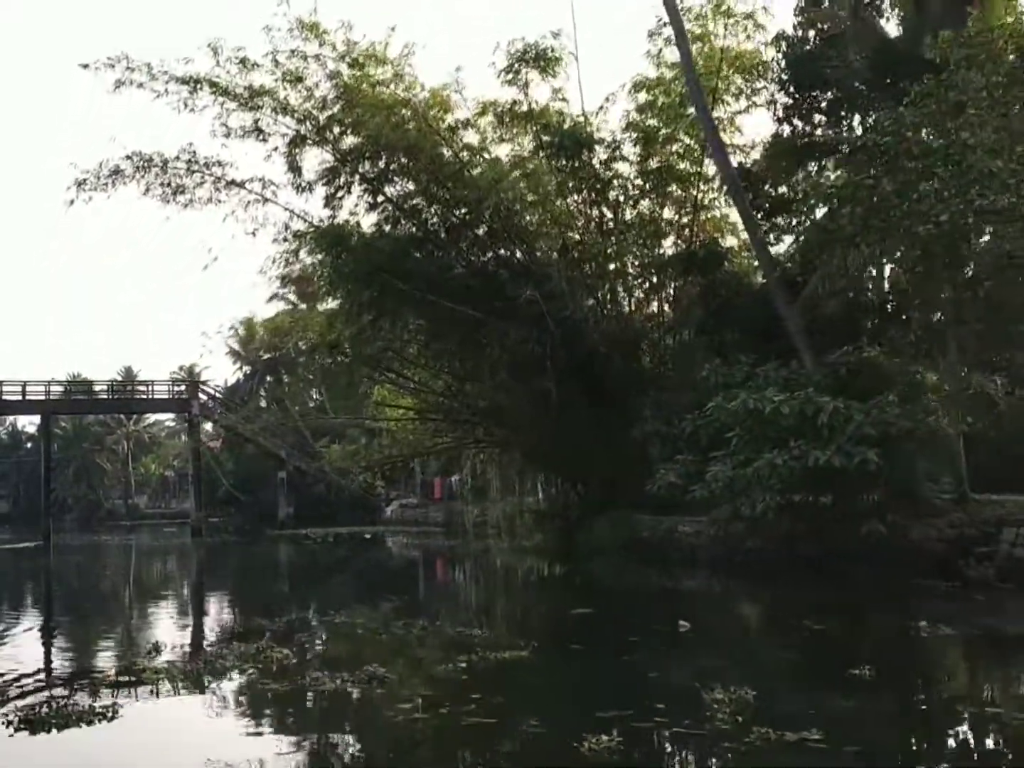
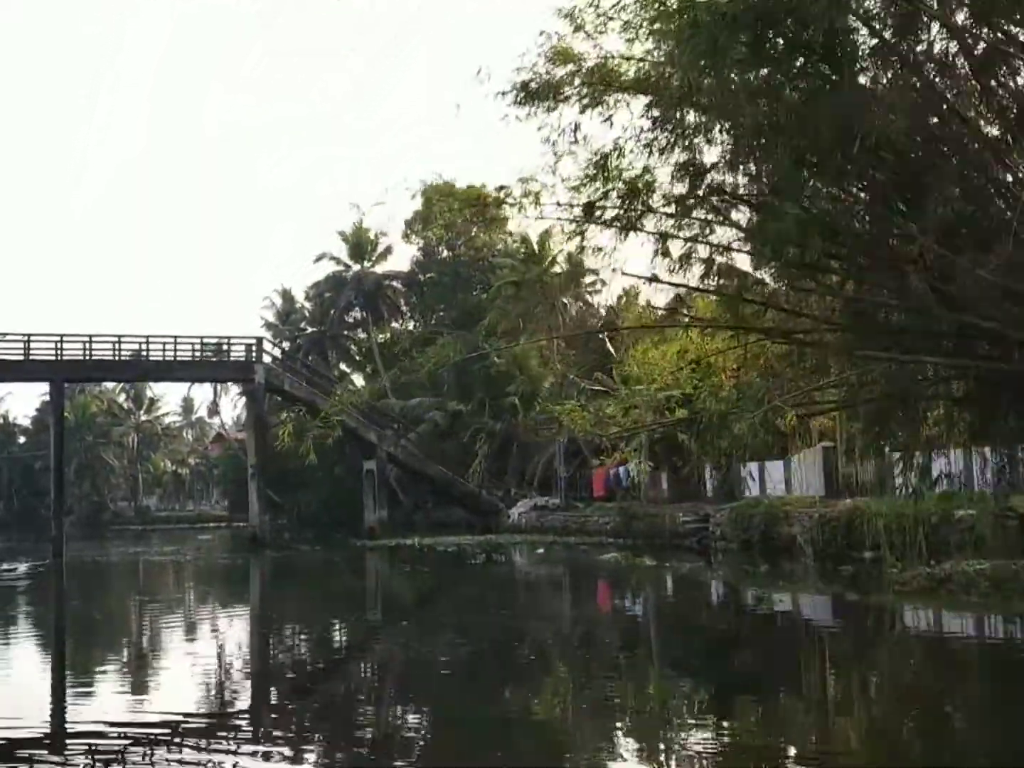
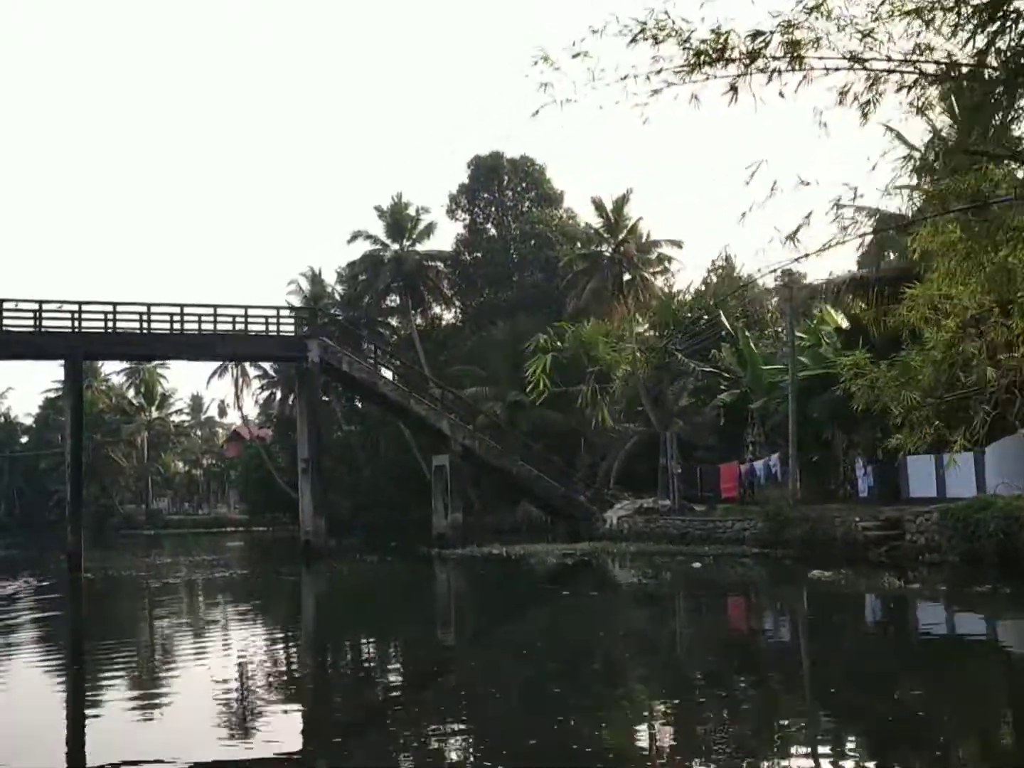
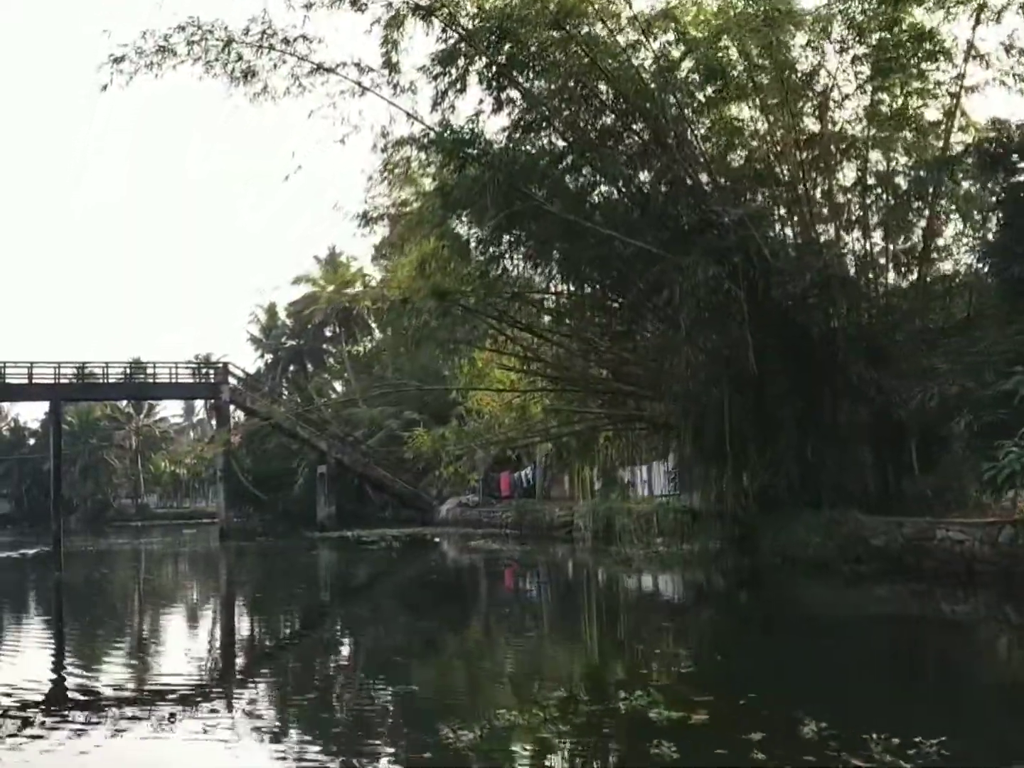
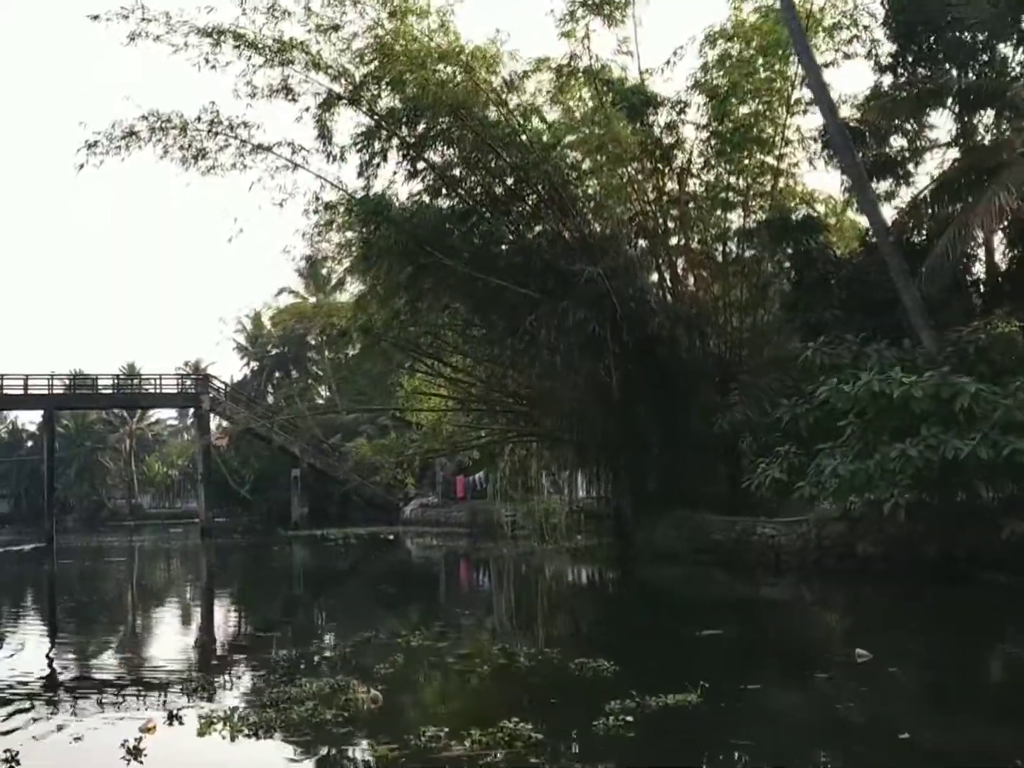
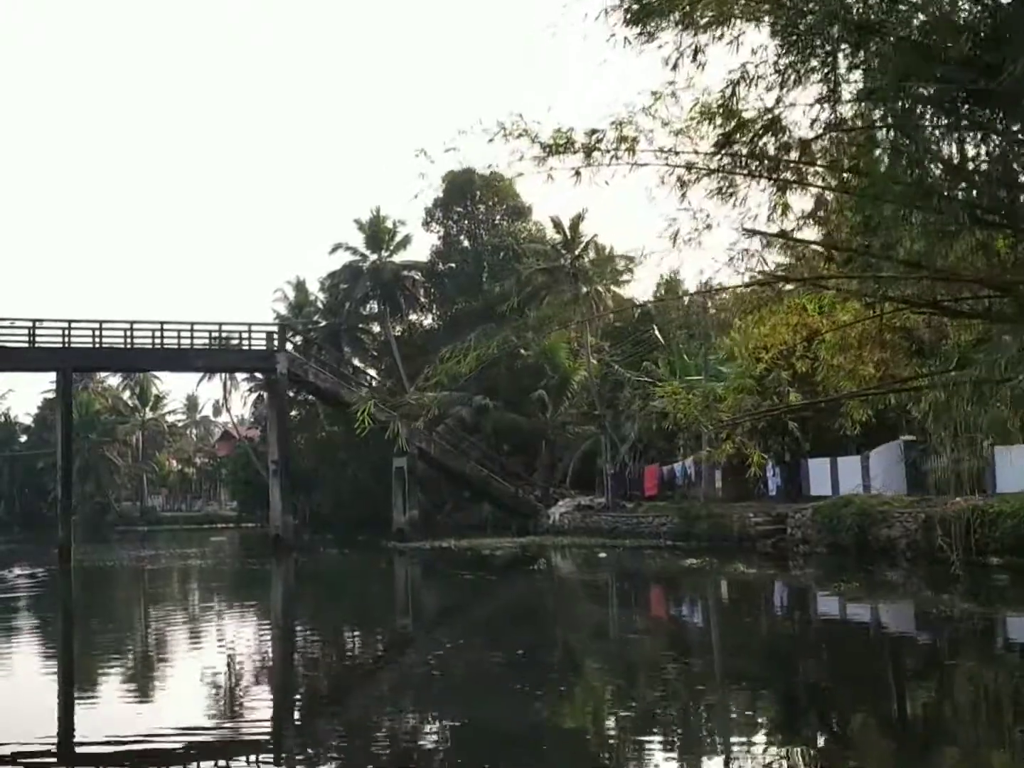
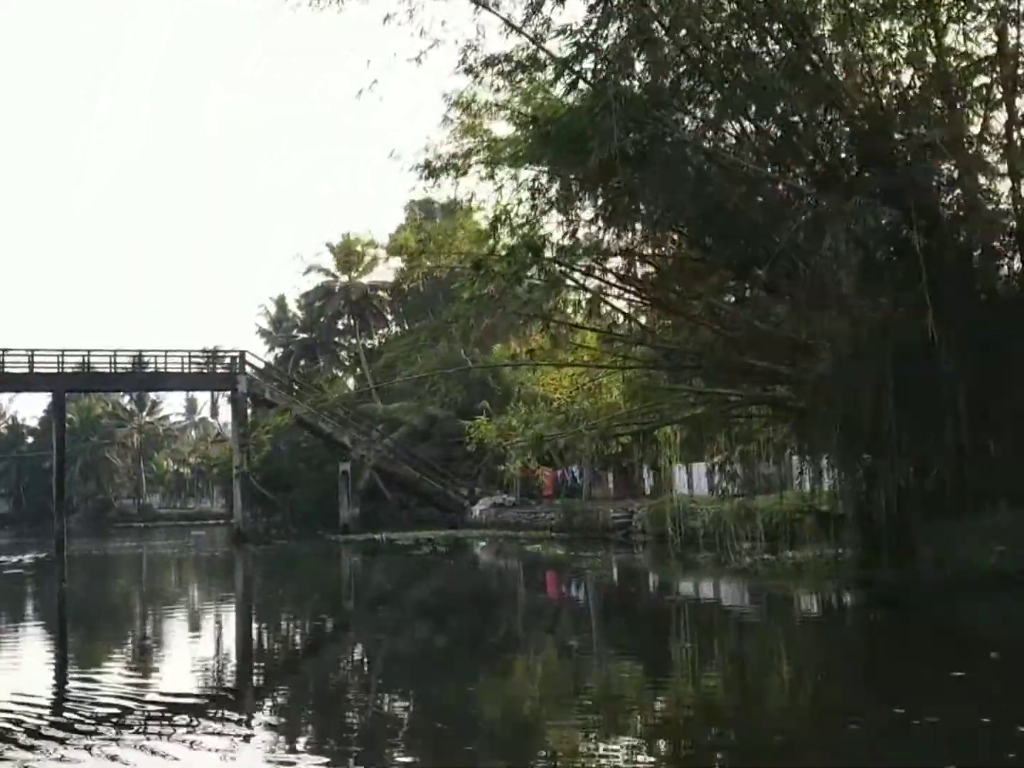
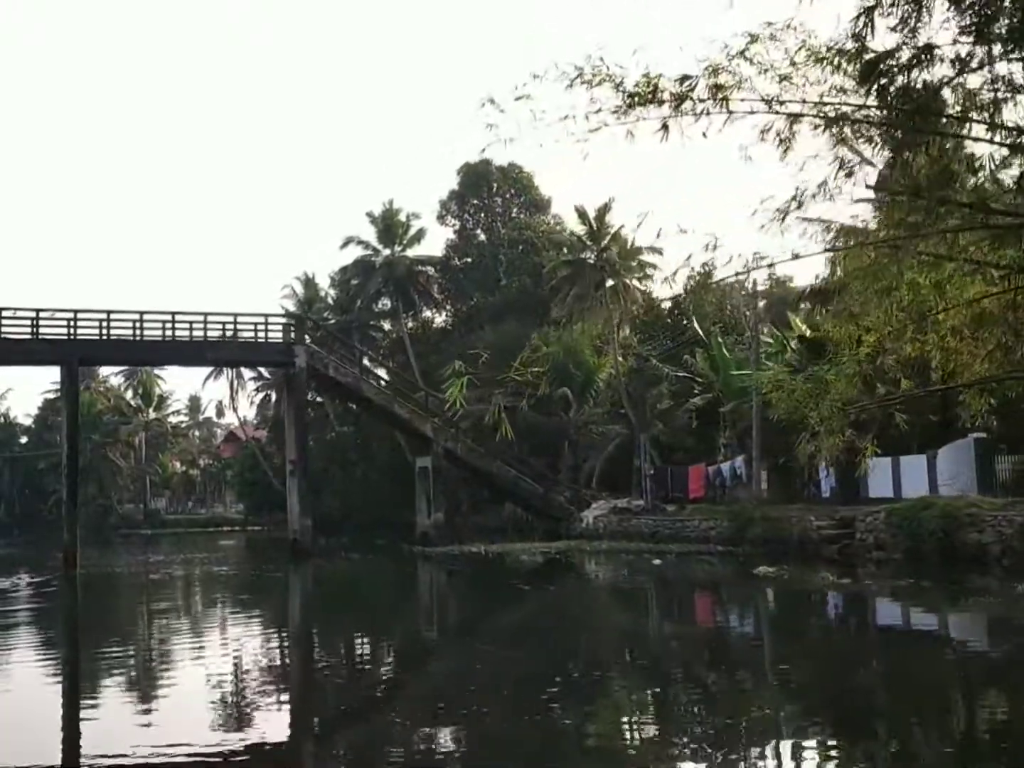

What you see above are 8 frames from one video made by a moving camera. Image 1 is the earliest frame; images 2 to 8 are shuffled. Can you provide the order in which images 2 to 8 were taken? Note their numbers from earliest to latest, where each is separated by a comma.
5, 4, 7, 2, 6, 8, 3
